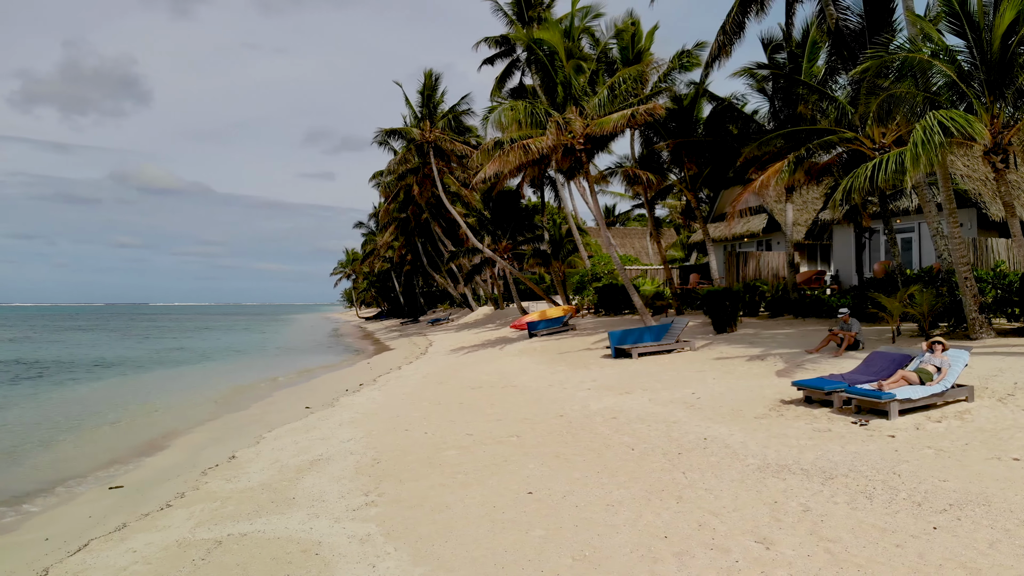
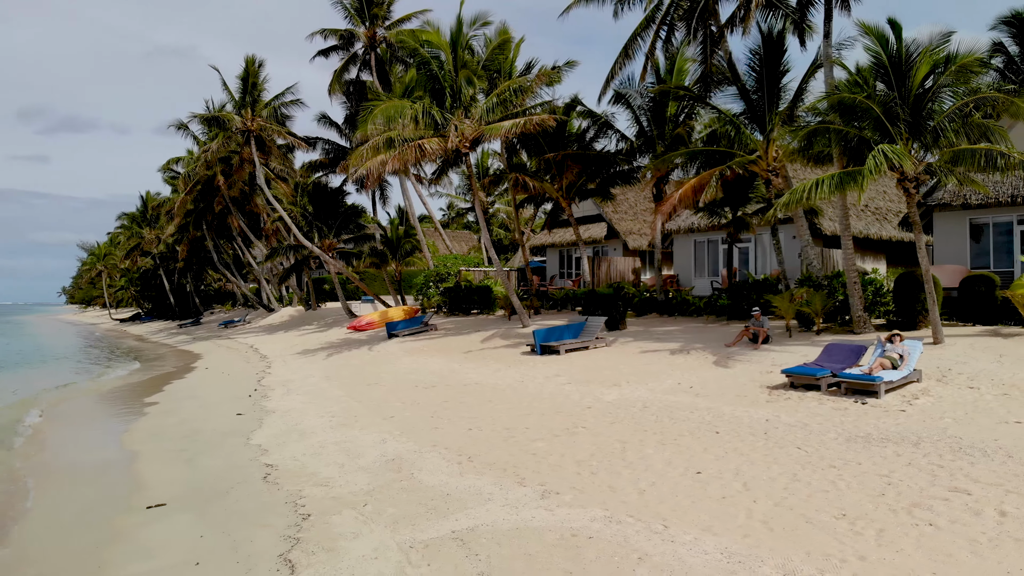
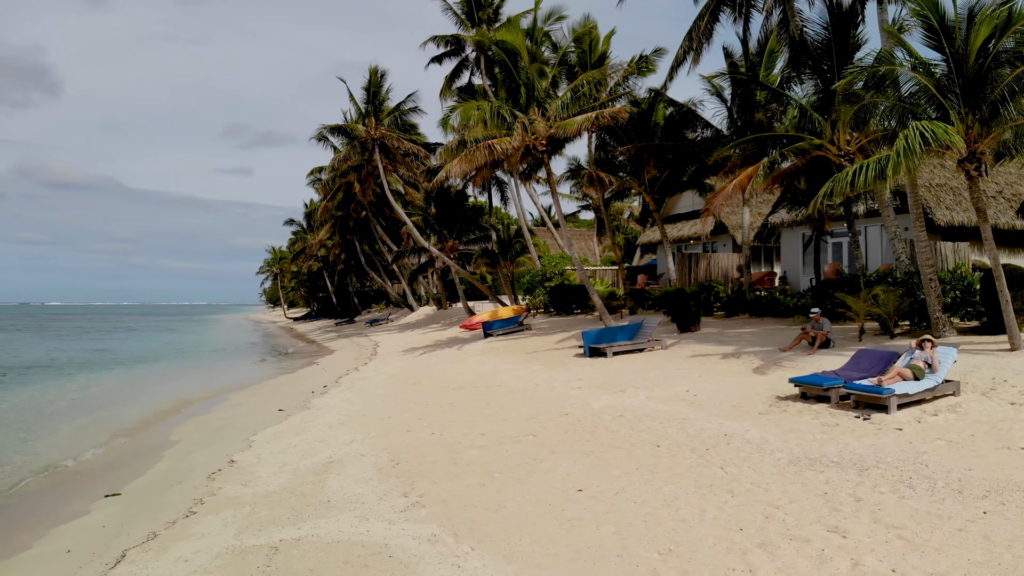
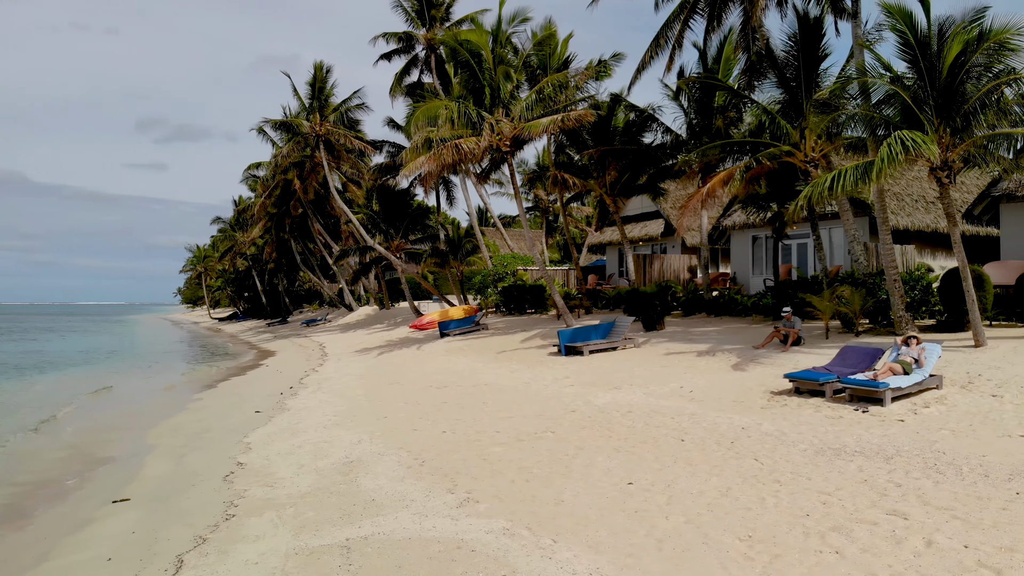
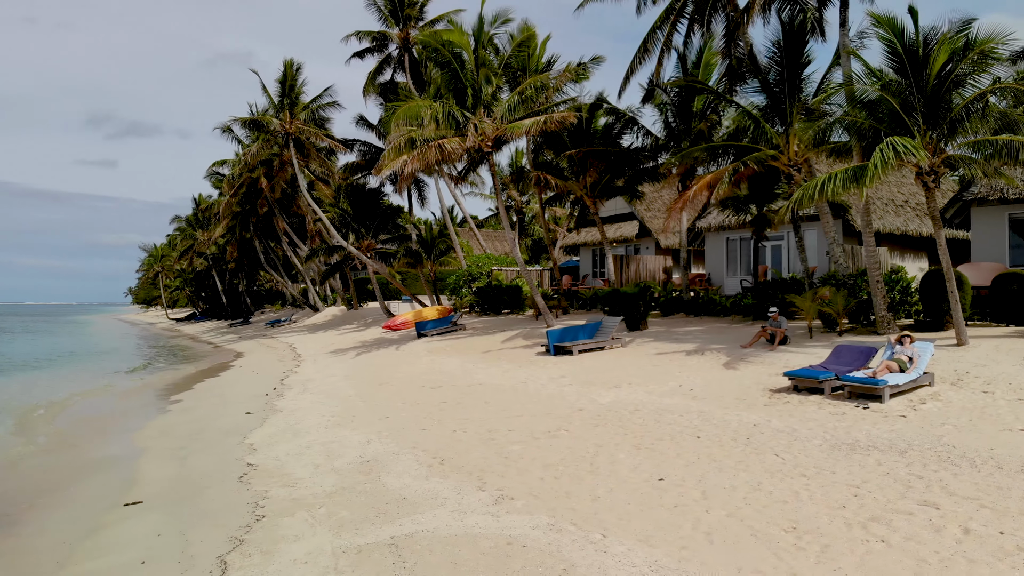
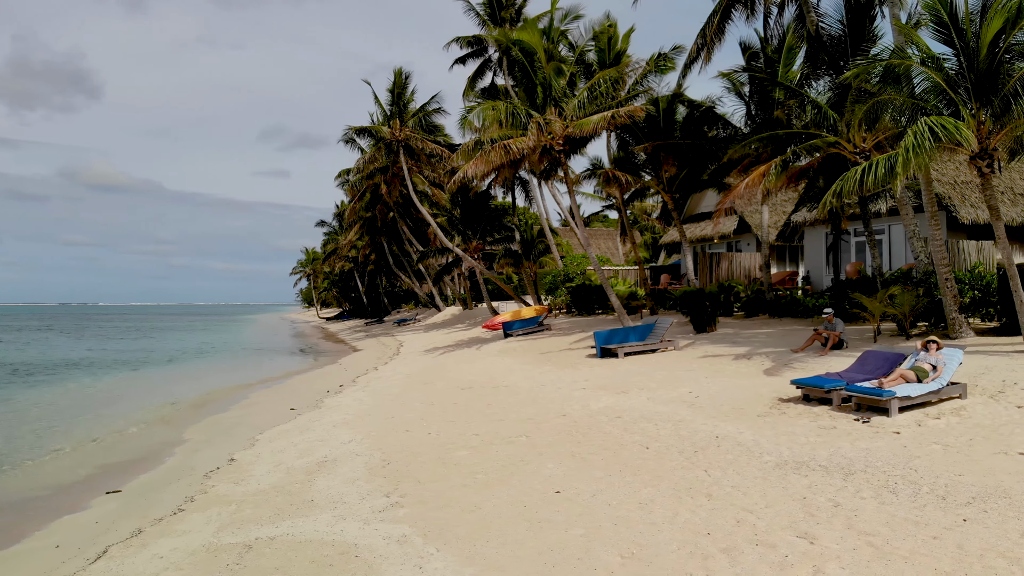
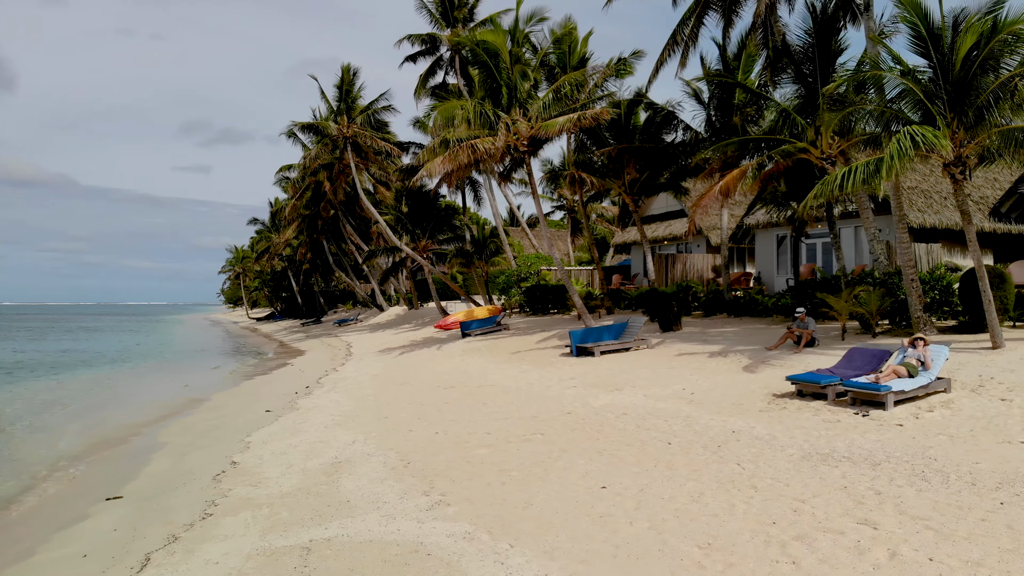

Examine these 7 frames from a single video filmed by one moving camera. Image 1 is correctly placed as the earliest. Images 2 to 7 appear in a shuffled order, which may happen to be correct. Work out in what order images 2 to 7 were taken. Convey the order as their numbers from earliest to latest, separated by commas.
6, 3, 7, 4, 5, 2
